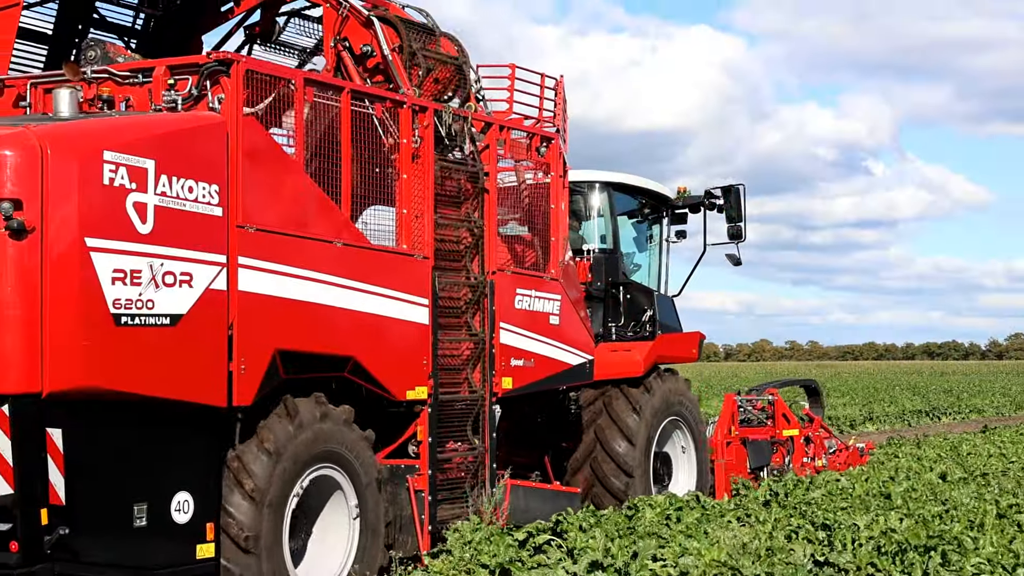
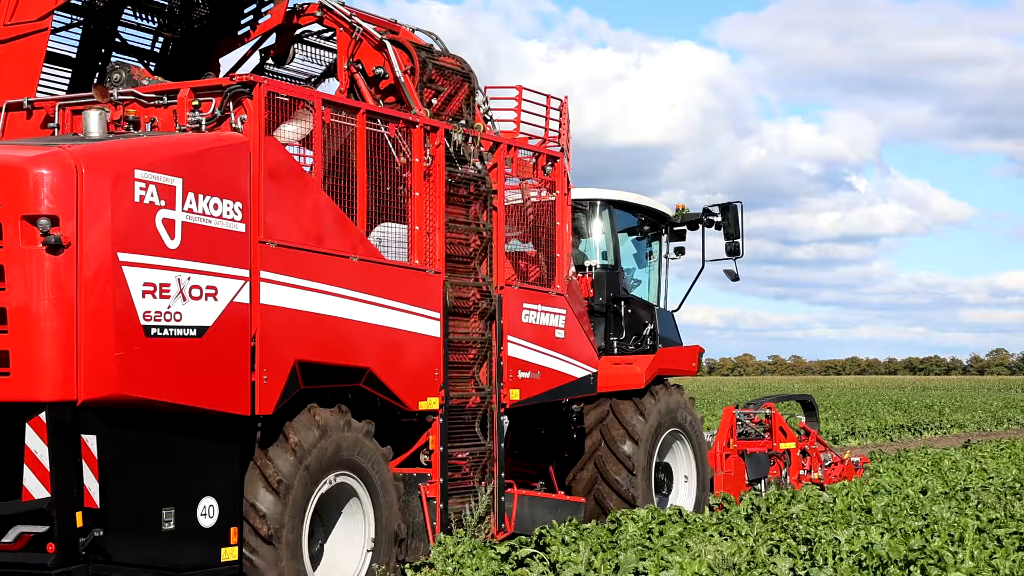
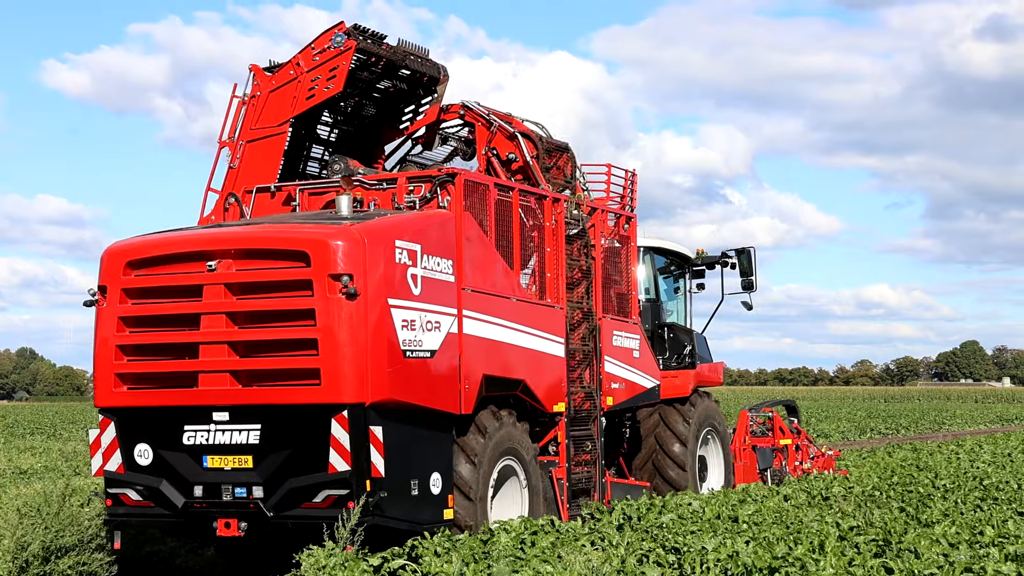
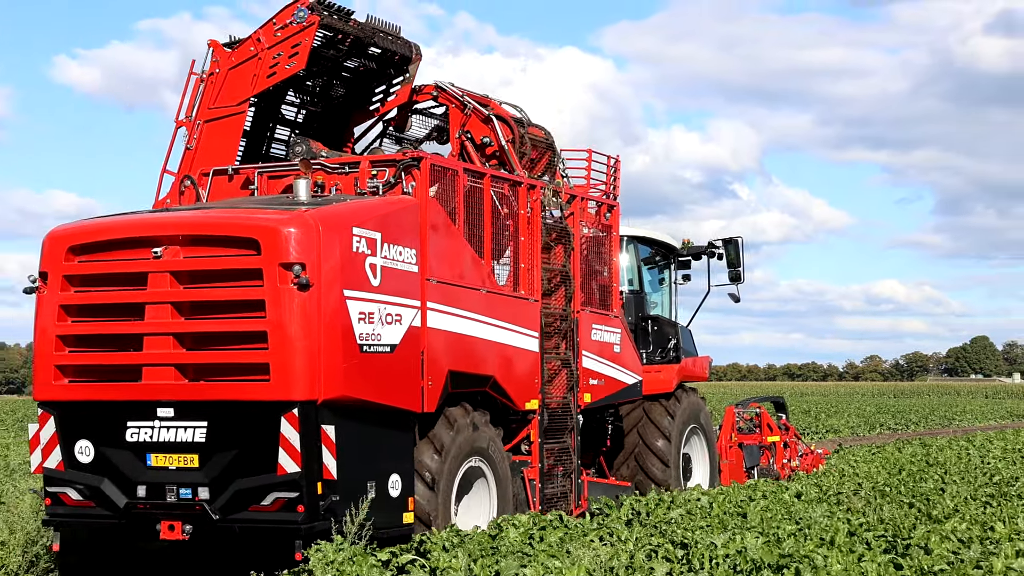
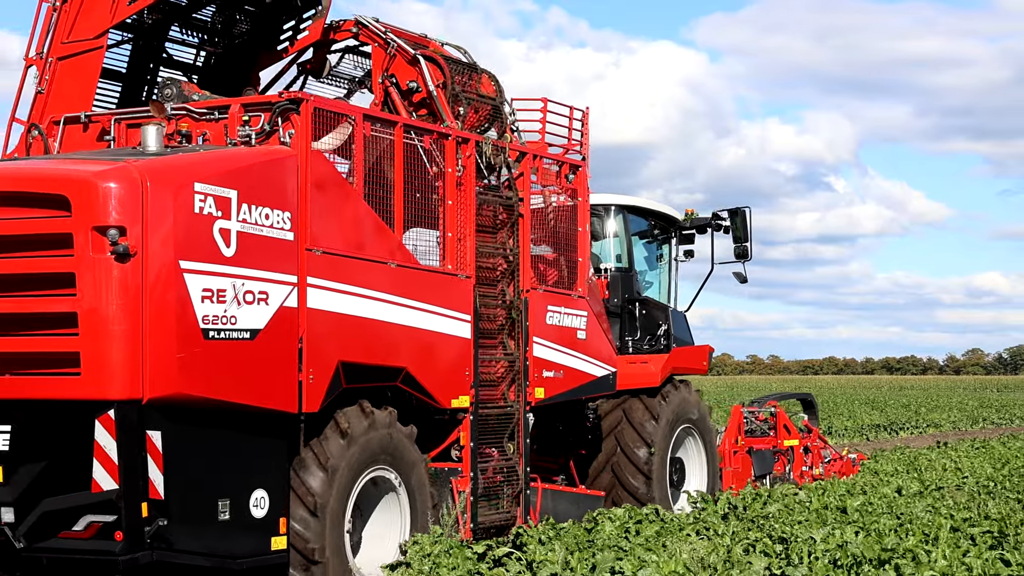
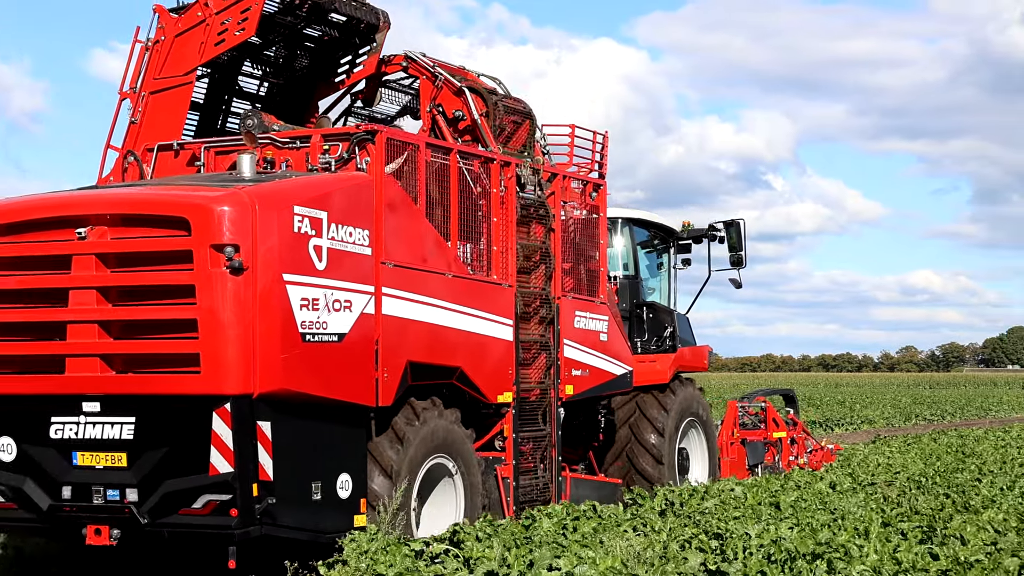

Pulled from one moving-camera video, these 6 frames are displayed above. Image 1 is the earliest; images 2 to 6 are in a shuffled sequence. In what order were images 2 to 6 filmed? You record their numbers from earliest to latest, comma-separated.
2, 5, 6, 4, 3
